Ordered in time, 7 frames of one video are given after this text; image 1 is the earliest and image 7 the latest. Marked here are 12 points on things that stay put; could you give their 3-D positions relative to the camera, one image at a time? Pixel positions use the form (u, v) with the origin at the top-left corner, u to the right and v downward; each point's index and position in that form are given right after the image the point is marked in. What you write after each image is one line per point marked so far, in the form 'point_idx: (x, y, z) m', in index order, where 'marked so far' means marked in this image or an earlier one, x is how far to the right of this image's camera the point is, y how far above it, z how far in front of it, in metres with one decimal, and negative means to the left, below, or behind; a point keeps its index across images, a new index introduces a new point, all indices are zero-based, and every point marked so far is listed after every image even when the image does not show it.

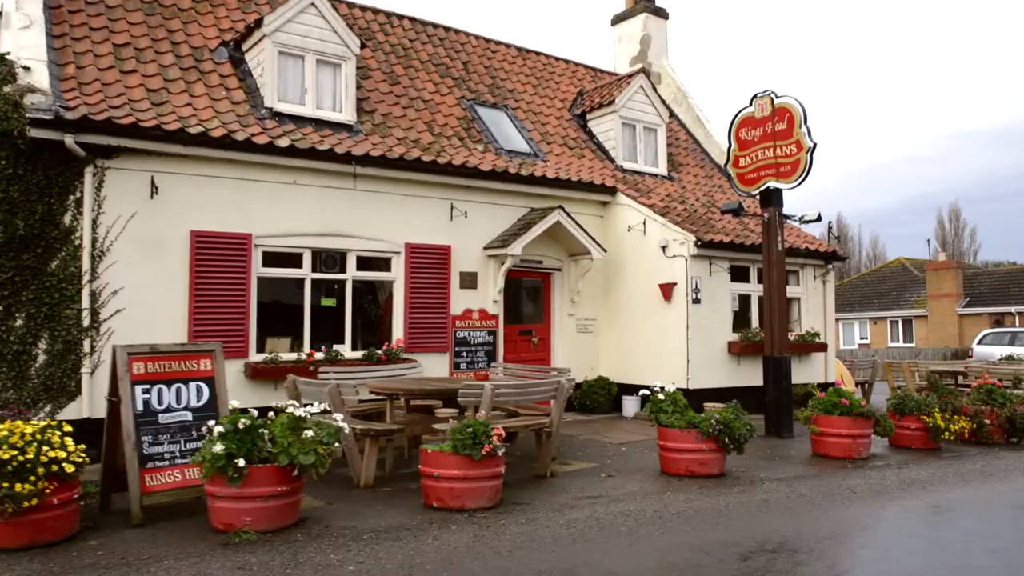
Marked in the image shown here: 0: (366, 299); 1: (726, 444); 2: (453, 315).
0: (-1.9, -0.1, +11.1) m
1: (+1.9, -1.4, +7.7) m
2: (-0.8, -0.4, +11.7) m
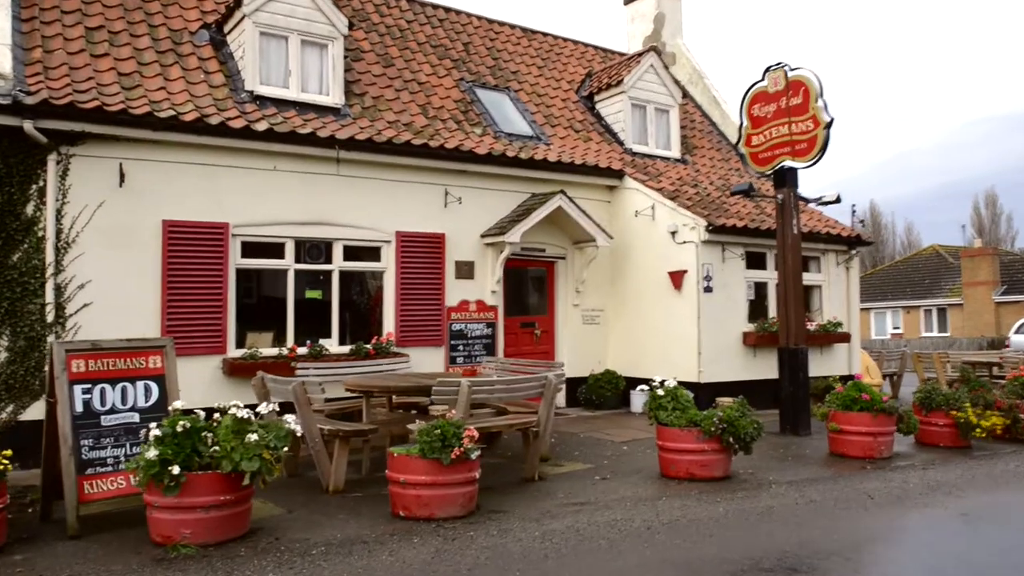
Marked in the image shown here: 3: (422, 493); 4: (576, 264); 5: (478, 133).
0: (-1.9, 0.0, +10.5) m
1: (+1.8, -1.3, +7.0) m
2: (-0.8, -0.3, +11.0) m
3: (-0.6, -1.4, +5.8) m
4: (+0.9, +0.4, +12.2) m
5: (-0.5, +2.2, +12.0) m
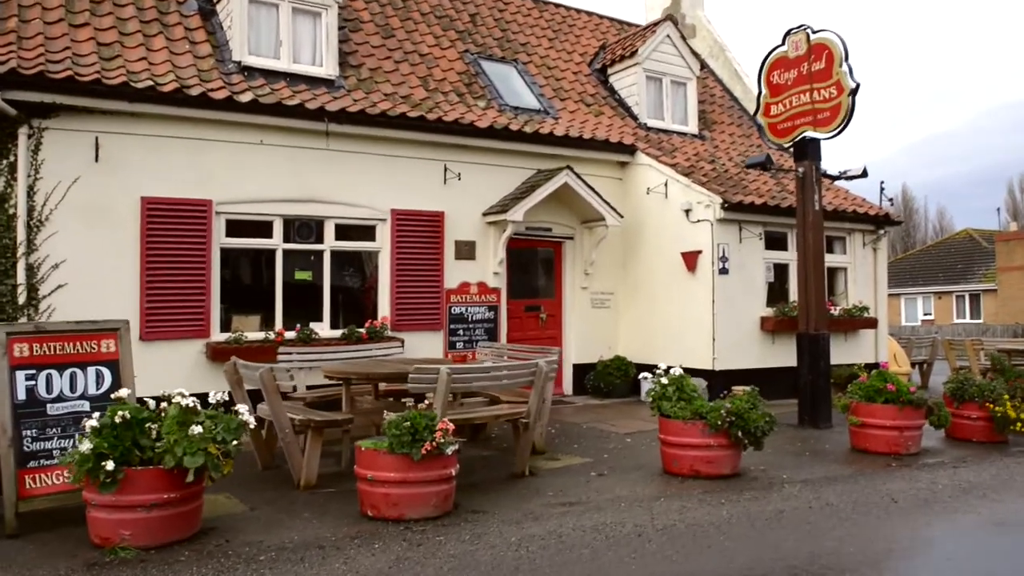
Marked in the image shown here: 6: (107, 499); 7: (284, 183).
0: (-1.9, +0.2, +10.0) m
1: (+1.7, -1.1, +6.4) m
2: (-0.8, 0.0, +10.5) m
3: (-0.7, -1.2, +5.3) m
4: (+1.0, +0.6, +11.6) m
5: (-0.4, +2.4, +11.4) m
6: (-2.3, -1.2, +4.8) m
7: (-2.5, +1.2, +9.5) m
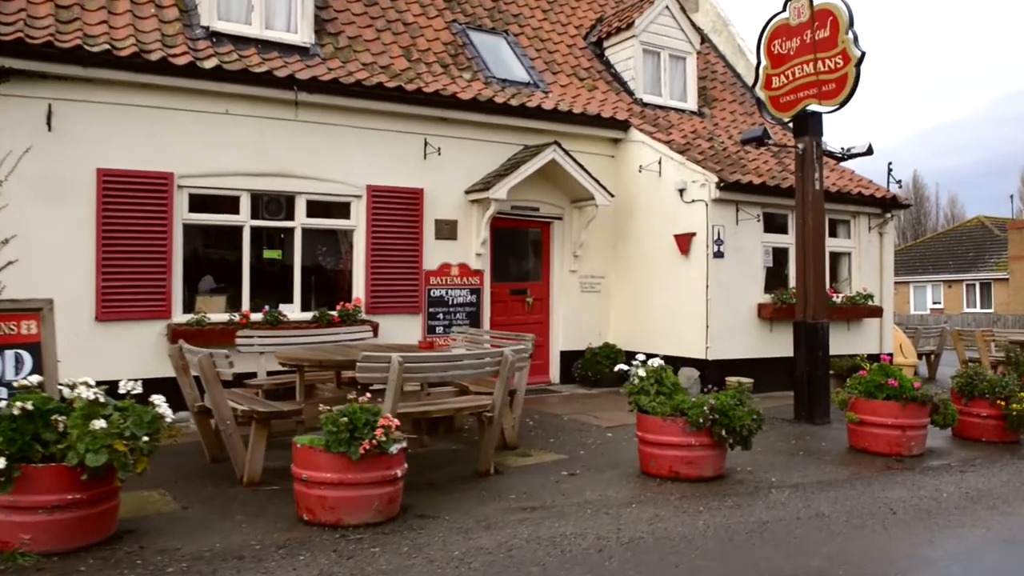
0: (-2.1, +0.4, +9.4) m
1: (+1.4, -1.0, +5.8) m
2: (-1.0, +0.2, +9.9) m
3: (-1.0, -1.1, +4.7) m
4: (+0.8, +0.8, +11.0) m
5: (-0.6, +2.6, +10.8) m
6: (-2.5, -1.1, +4.3) m
7: (-2.7, +1.4, +9.0) m
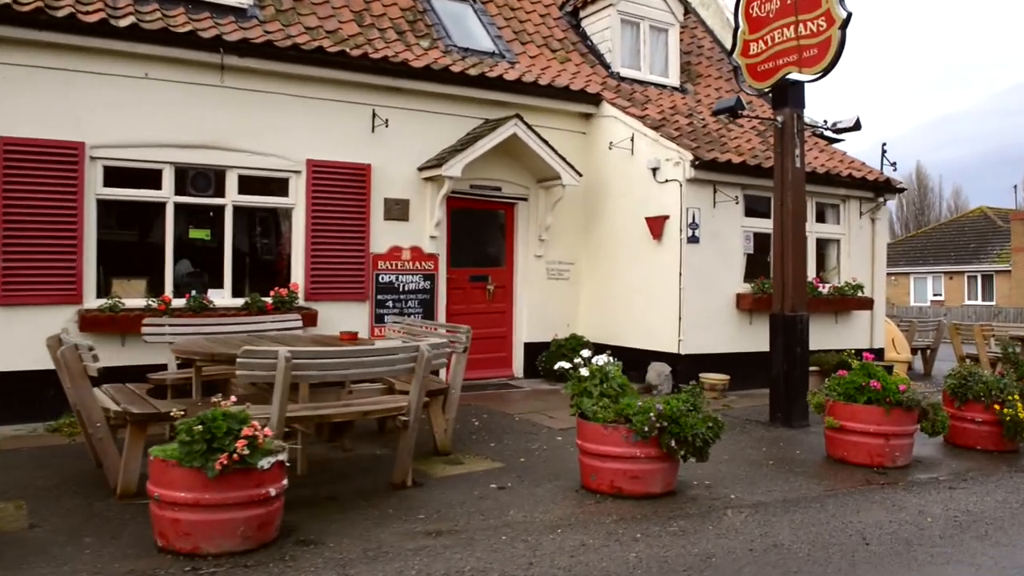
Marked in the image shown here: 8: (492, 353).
0: (-2.6, +0.6, +8.6) m
1: (+0.9, -0.9, +5.0) m
2: (-1.5, +0.3, +9.1) m
3: (-1.5, -1.0, +3.9) m
4: (+0.3, +1.0, +10.2) m
5: (-1.0, +2.8, +9.9) m
6: (-3.0, -1.0, +3.5) m
7: (-3.2, +1.5, +8.1) m
8: (-0.2, -0.8, +10.0) m
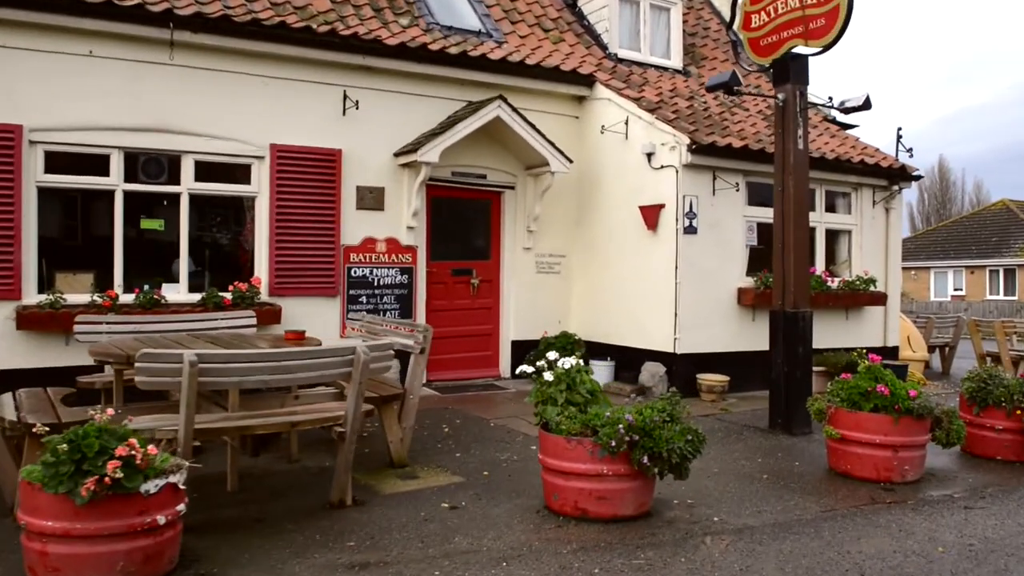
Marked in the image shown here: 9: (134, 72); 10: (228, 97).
0: (-2.8, +0.6, +8.0) m
1: (+0.7, -0.9, +4.3) m
2: (-1.6, +0.4, +8.5) m
3: (-1.8, -1.0, +3.3) m
4: (+0.2, +1.0, +9.5) m
5: (-1.2, +2.9, +9.3) m
6: (-3.3, -0.9, +2.9) m
7: (-3.4, +1.6, +7.5) m
8: (-0.4, -0.7, +9.4) m
9: (-3.3, +1.9, +7.6) m
10: (-2.6, +1.8, +7.9) m
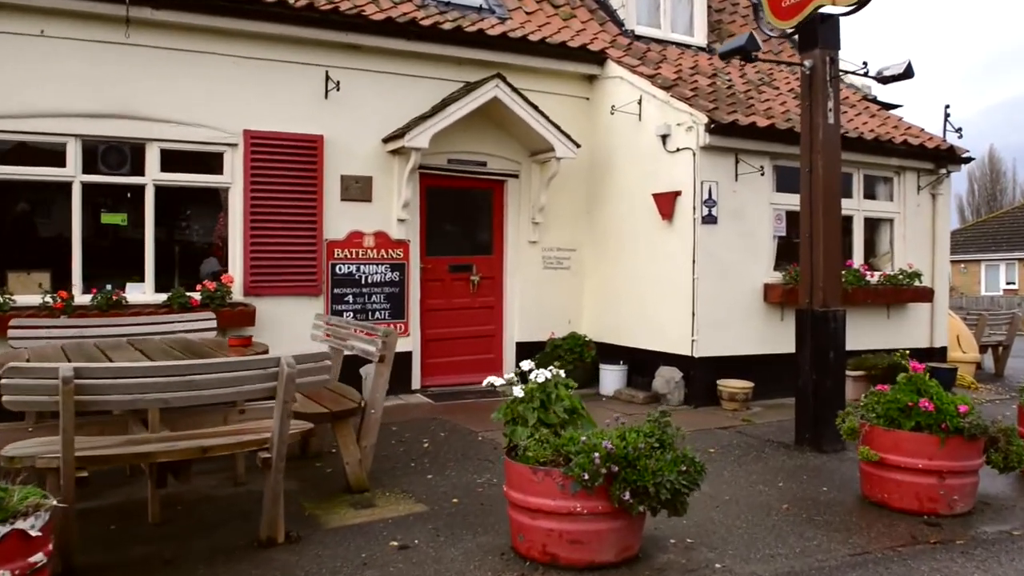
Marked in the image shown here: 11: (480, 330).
0: (-2.8, +0.6, +7.4) m
1: (+0.5, -0.9, +3.5) m
2: (-1.6, +0.4, +7.8) m
3: (-2.0, -1.0, +2.7) m
4: (+0.2, +1.1, +8.8) m
5: (-1.2, +2.9, +8.6) m
6: (-3.6, -1.0, +2.3) m
7: (-3.4, +1.6, +6.9) m
8: (-0.3, -0.7, +8.6) m
9: (-3.3, +1.9, +6.9) m
10: (-2.6, +1.8, +7.3) m
11: (-0.3, -0.4, +8.6) m
